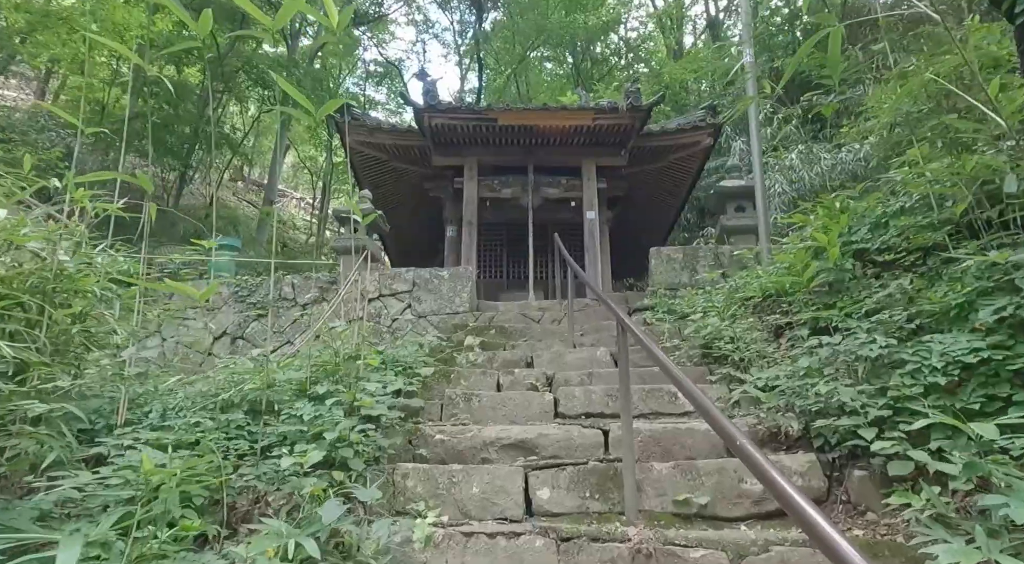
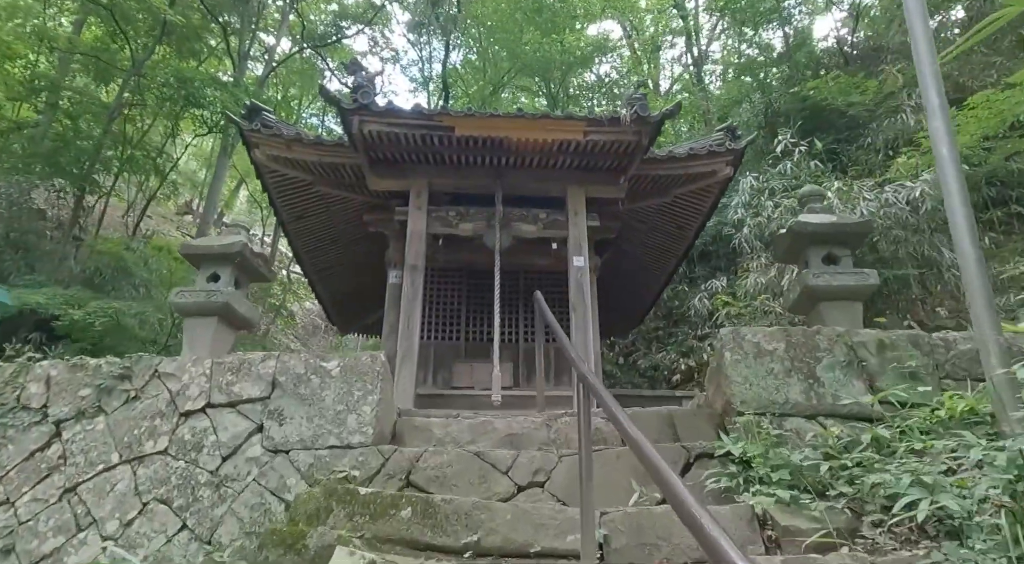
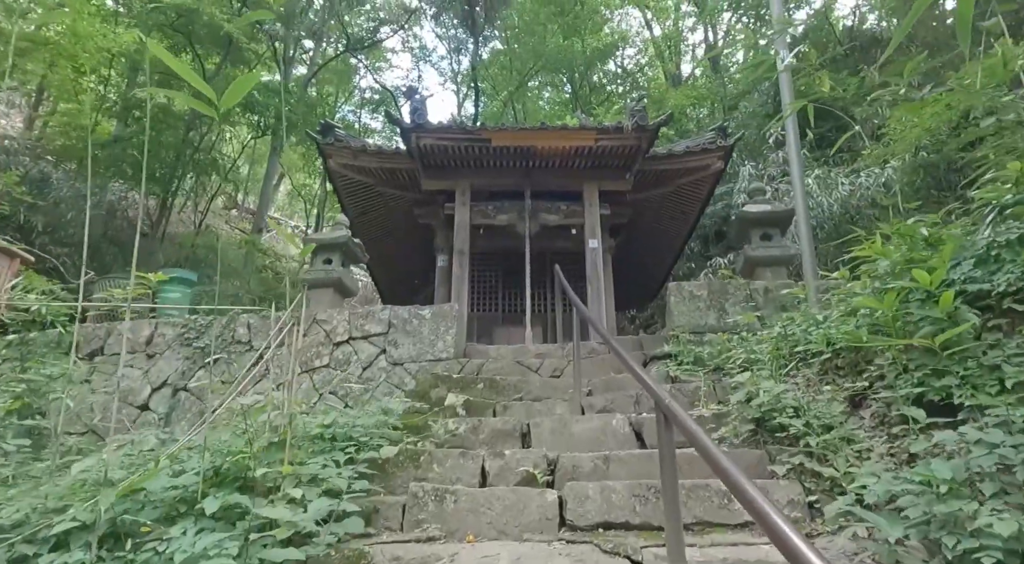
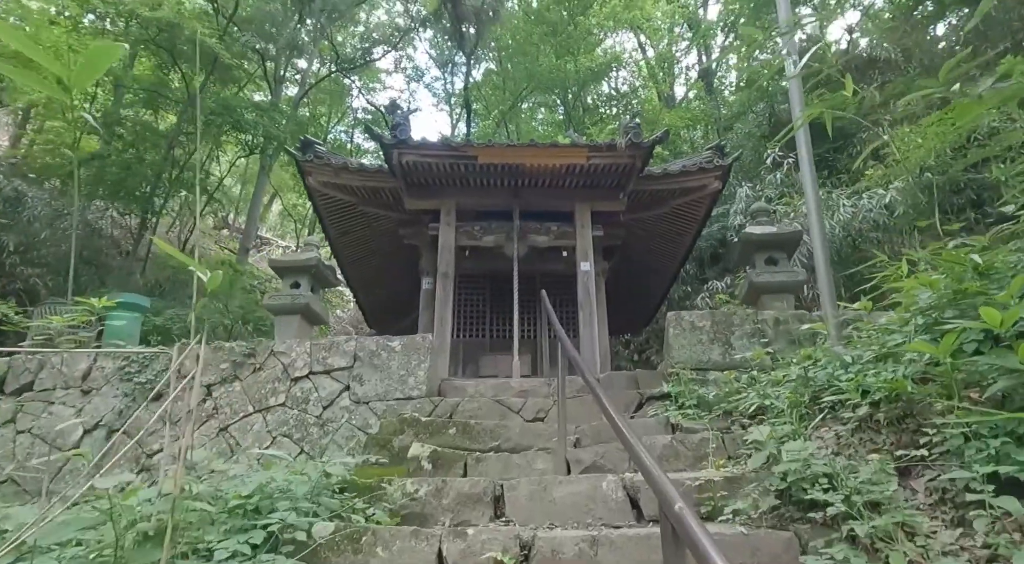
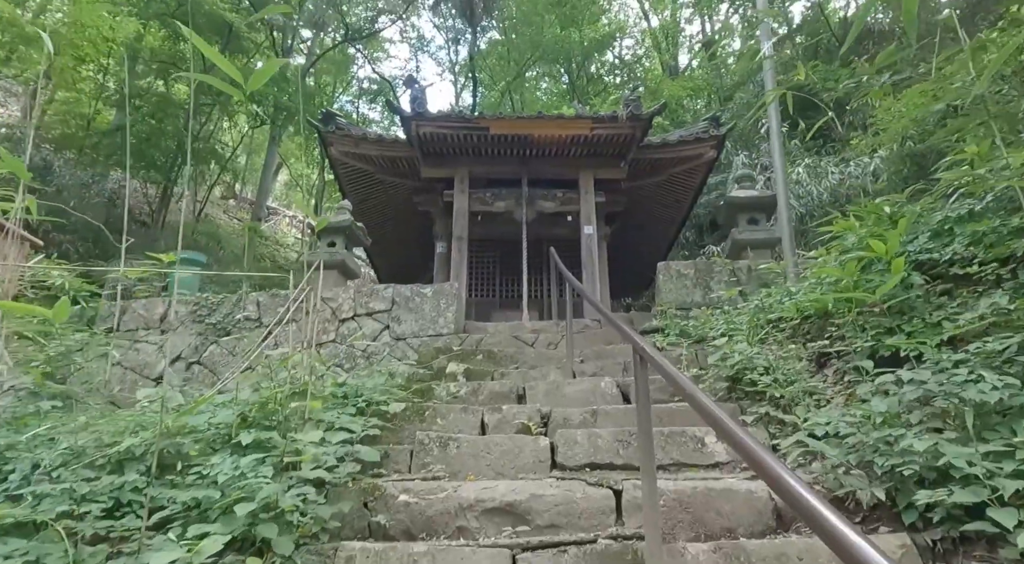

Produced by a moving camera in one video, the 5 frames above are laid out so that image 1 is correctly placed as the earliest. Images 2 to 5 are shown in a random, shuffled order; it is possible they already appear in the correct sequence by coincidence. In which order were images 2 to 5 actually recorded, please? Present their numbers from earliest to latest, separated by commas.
5, 3, 4, 2
